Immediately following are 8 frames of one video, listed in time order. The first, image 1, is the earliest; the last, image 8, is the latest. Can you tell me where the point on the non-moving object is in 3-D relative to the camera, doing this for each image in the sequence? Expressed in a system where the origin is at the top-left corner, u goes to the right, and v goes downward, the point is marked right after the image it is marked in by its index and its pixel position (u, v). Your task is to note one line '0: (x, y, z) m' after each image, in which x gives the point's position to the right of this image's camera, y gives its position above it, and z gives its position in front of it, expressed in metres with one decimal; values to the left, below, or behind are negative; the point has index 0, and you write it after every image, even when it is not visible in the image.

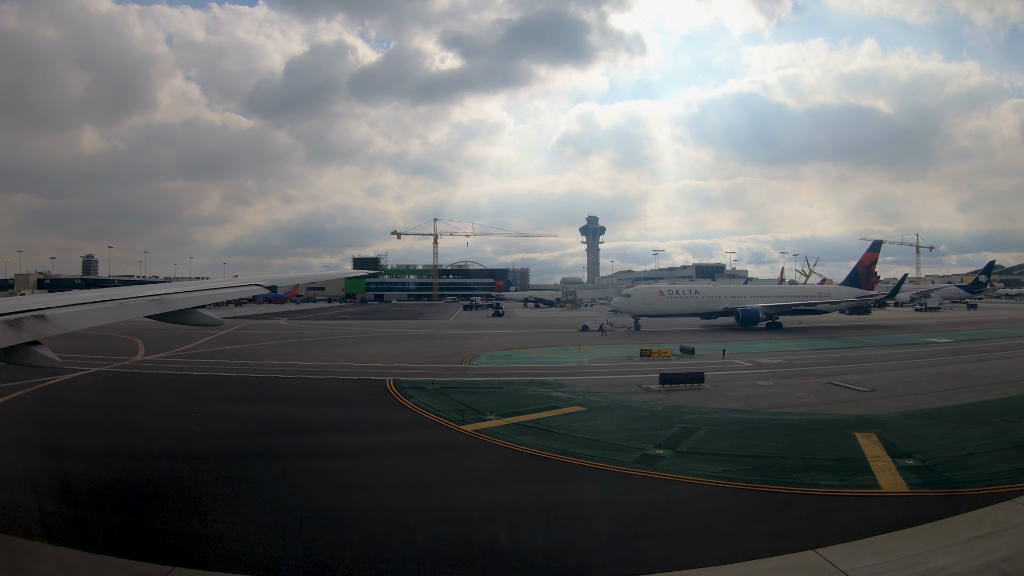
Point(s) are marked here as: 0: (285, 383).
0: (-9.5, -3.8, +18.3) m
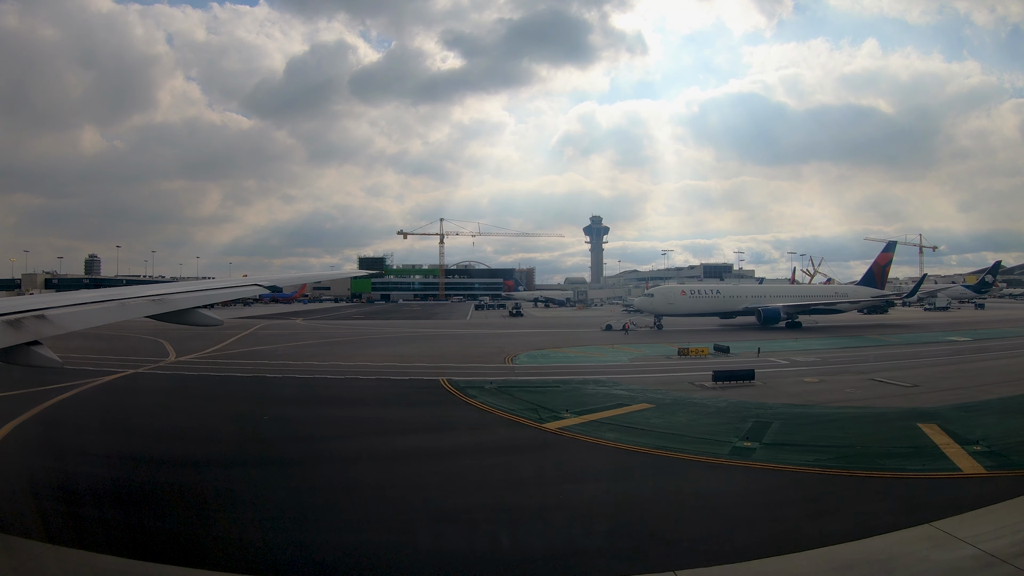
0: (-7.9, -3.8, +18.7) m
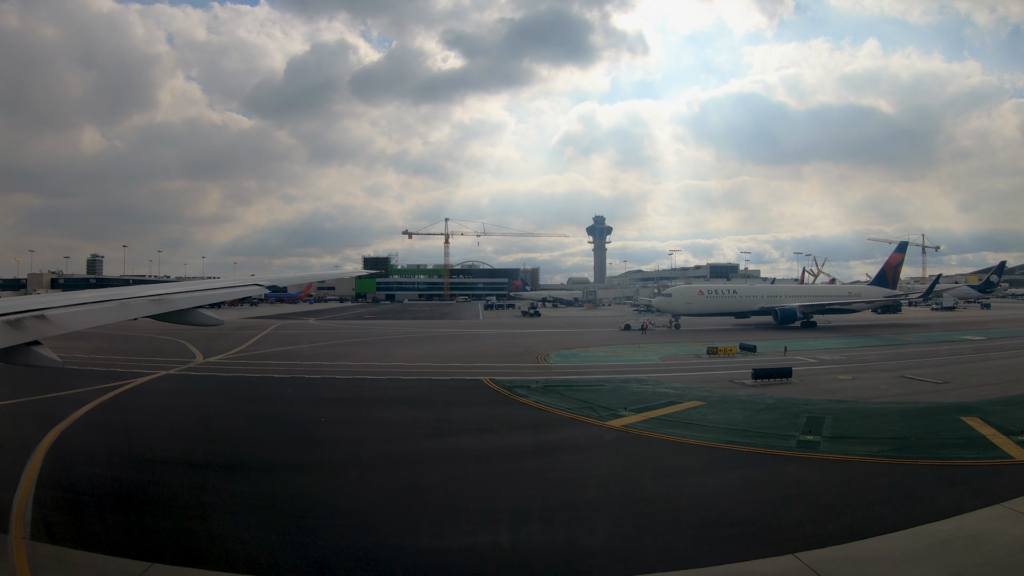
0: (-6.5, -3.8, +19.0) m
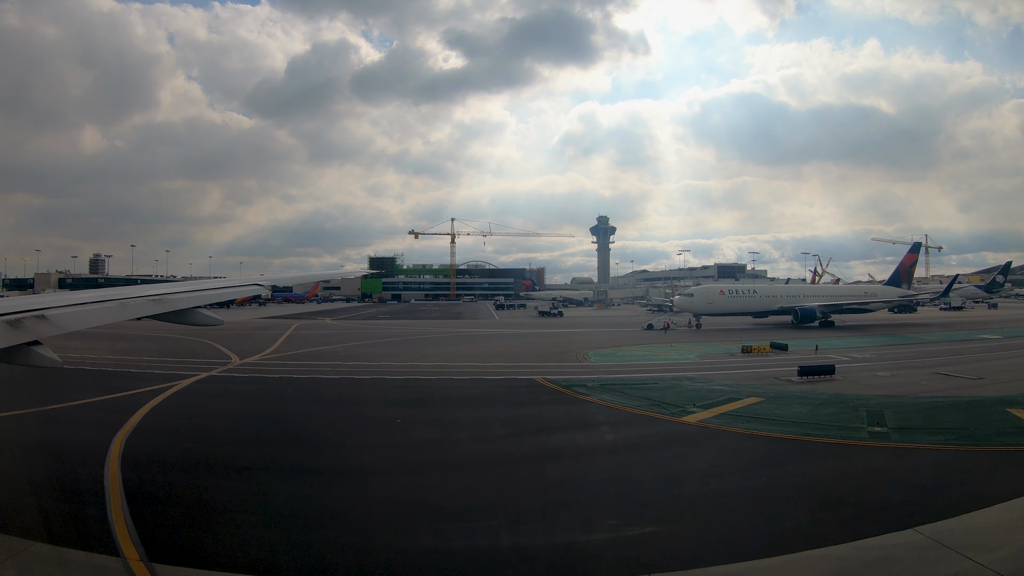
0: (-4.9, -3.8, +19.4) m
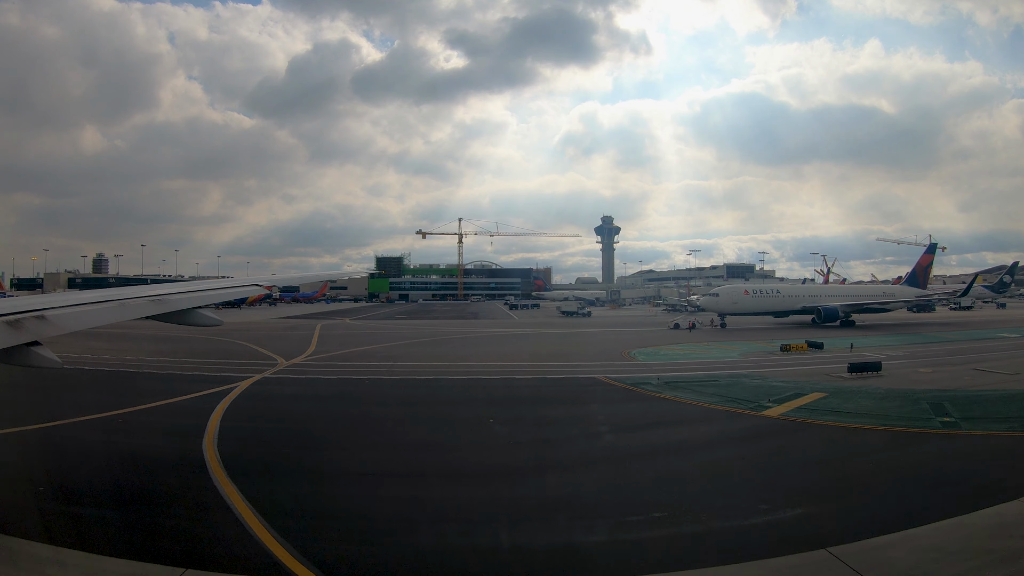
0: (-2.9, -3.8, +20.0) m
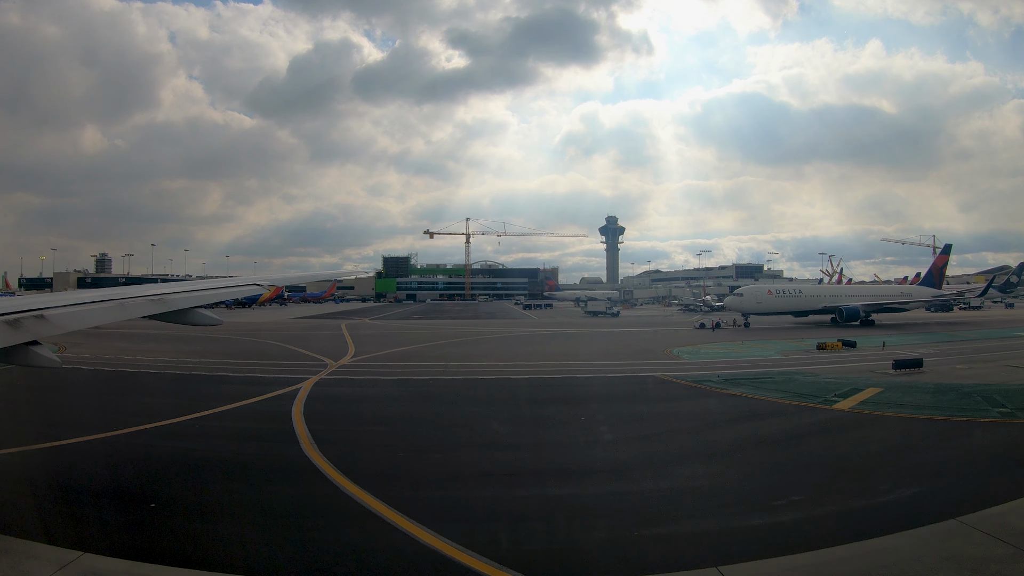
0: (-1.0, -3.8, +20.6) m
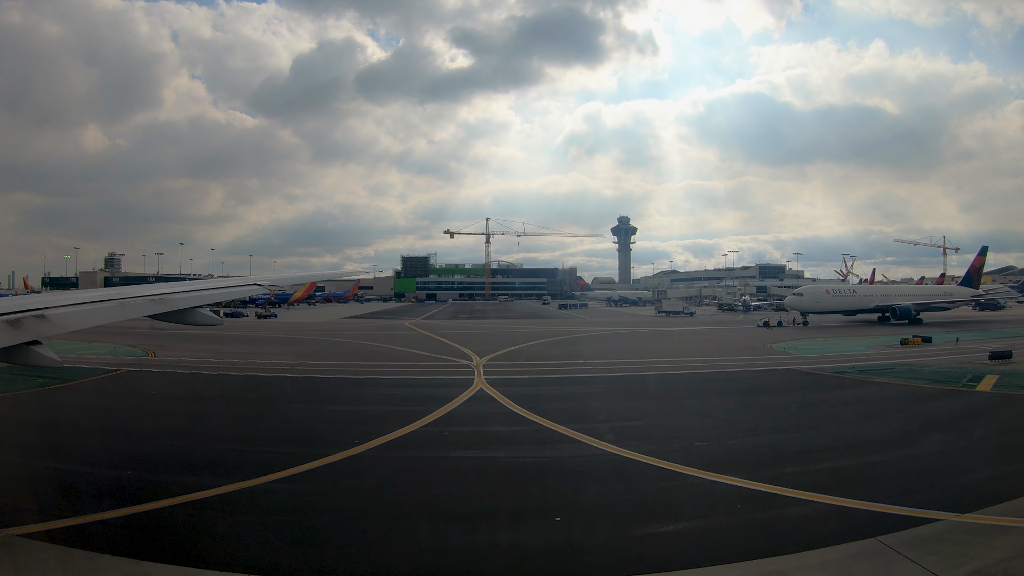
0: (+4.4, -3.9, +22.6) m
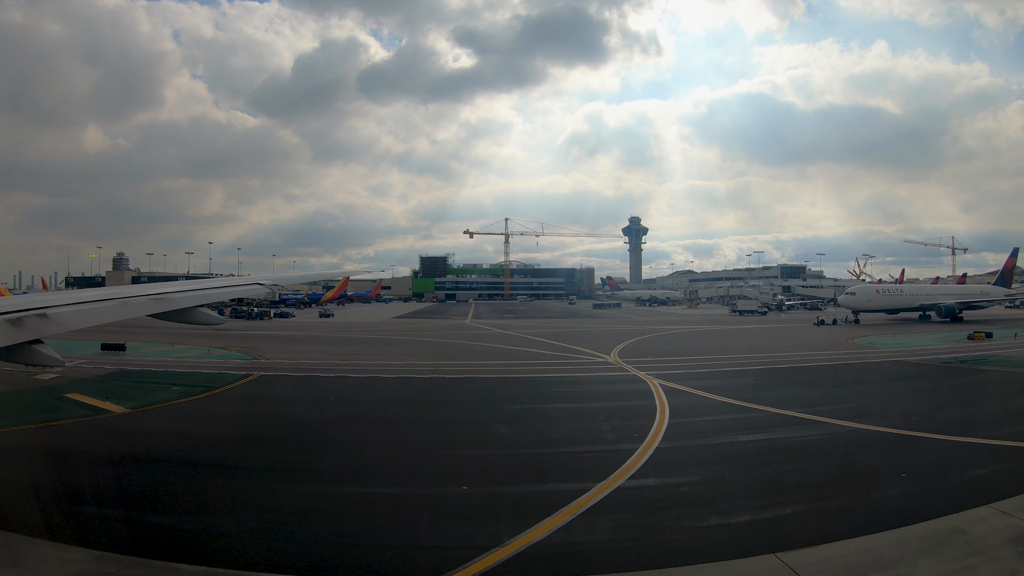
0: (+9.8, -3.9, +24.7) m
